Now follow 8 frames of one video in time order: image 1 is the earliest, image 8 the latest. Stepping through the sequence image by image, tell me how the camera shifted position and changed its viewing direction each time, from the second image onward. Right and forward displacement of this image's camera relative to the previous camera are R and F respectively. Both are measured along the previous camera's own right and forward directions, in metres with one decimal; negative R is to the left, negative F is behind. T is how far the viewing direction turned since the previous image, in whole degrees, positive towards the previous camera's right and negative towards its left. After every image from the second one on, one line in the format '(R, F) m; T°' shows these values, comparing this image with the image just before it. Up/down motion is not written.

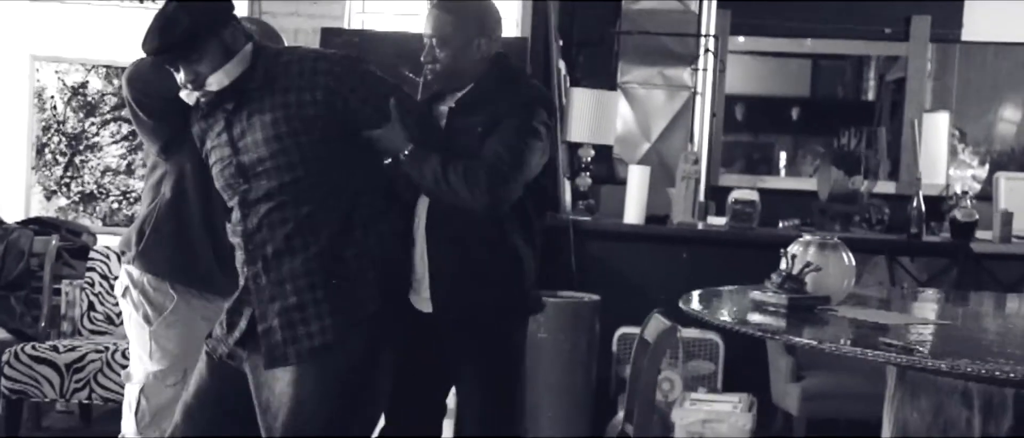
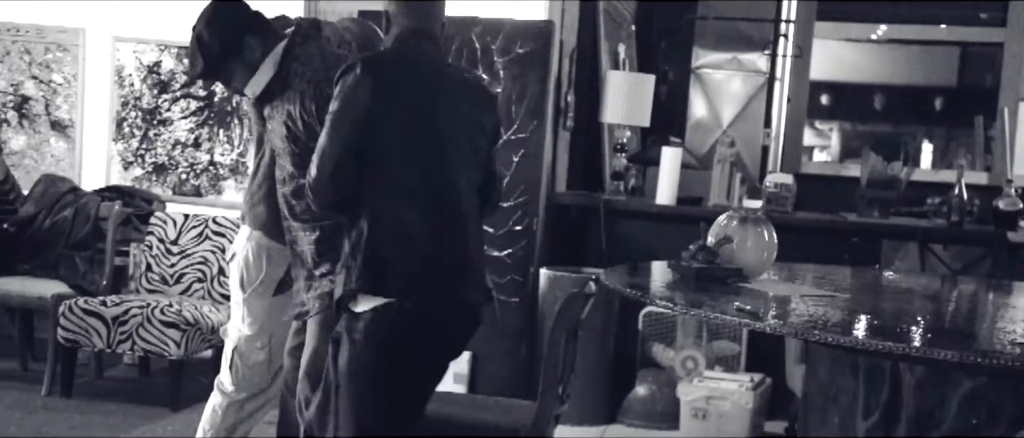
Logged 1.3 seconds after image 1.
(+0.5, -0.1) m; -8°
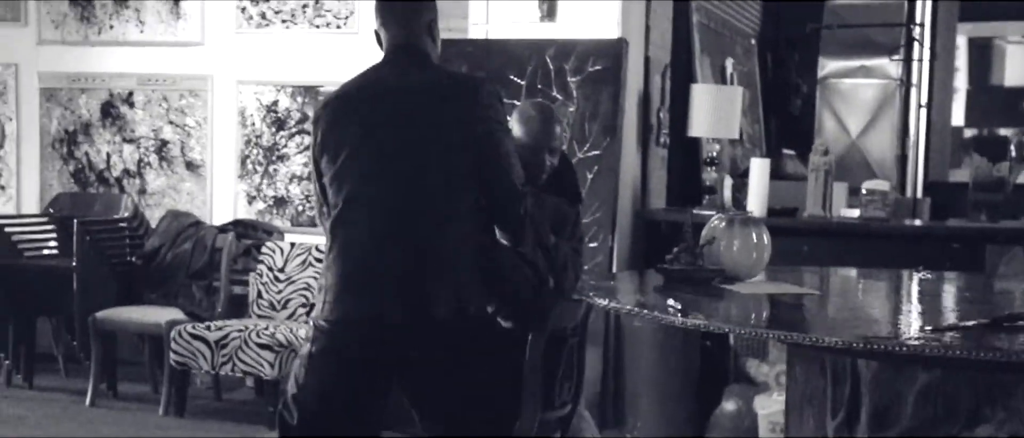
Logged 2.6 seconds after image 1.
(+0.5, 0.0) m; -10°
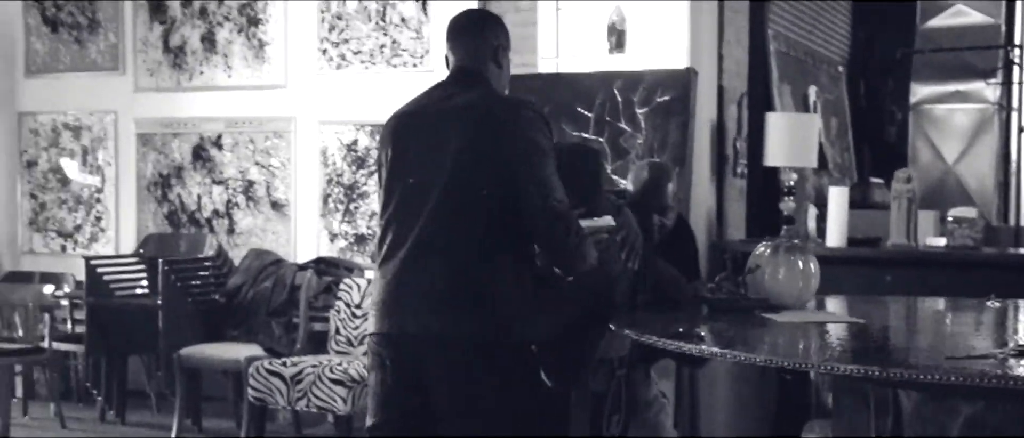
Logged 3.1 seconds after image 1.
(+0.2, 0.0) m; -6°
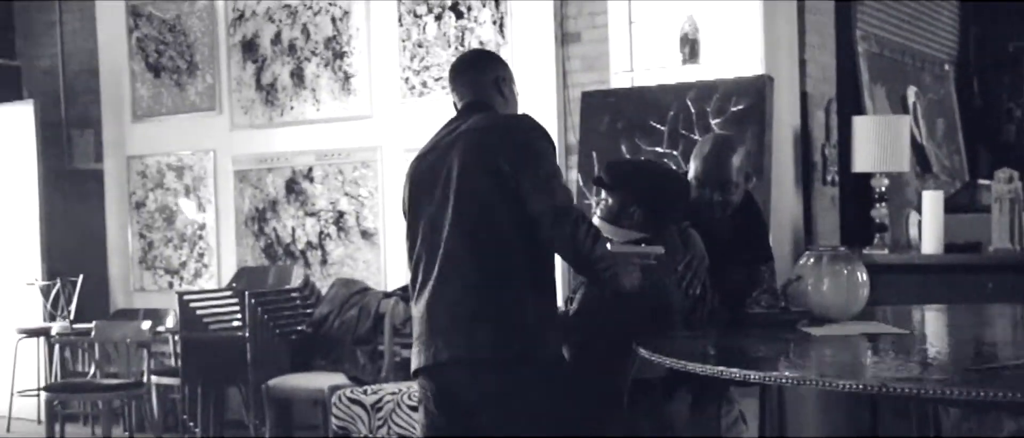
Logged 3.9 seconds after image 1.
(+0.2, +0.1) m; -7°
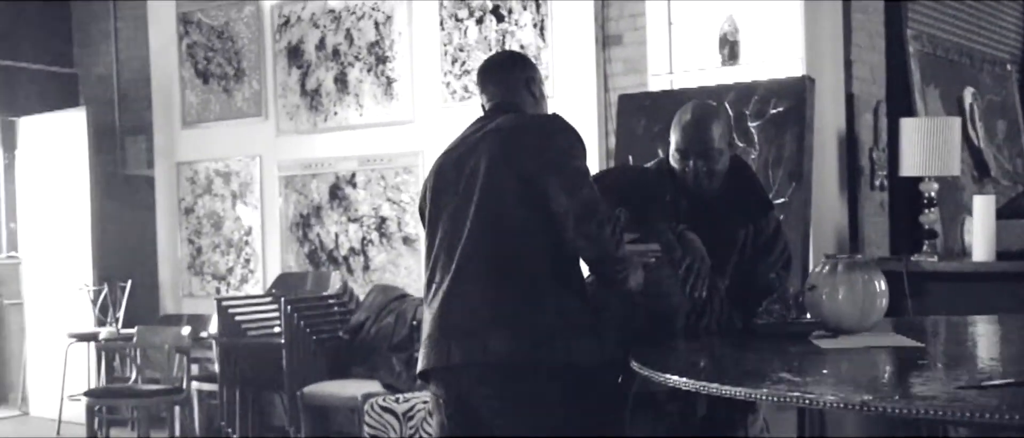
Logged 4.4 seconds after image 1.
(+0.1, +0.1) m; -4°
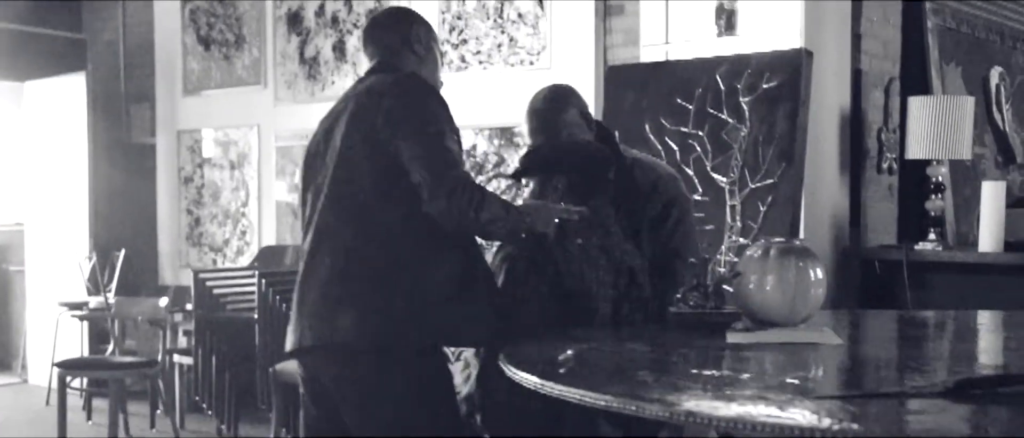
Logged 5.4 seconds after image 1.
(+0.3, +0.2) m; -3°
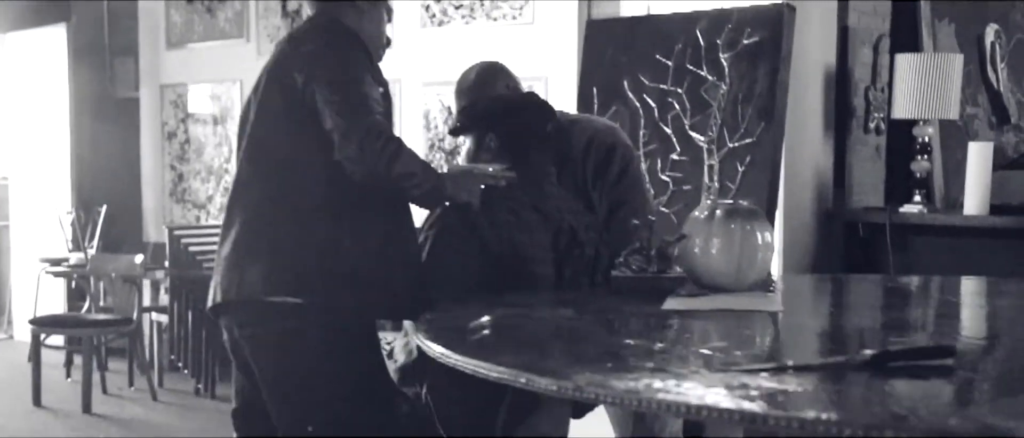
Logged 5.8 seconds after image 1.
(+0.1, +0.1) m; 0°
